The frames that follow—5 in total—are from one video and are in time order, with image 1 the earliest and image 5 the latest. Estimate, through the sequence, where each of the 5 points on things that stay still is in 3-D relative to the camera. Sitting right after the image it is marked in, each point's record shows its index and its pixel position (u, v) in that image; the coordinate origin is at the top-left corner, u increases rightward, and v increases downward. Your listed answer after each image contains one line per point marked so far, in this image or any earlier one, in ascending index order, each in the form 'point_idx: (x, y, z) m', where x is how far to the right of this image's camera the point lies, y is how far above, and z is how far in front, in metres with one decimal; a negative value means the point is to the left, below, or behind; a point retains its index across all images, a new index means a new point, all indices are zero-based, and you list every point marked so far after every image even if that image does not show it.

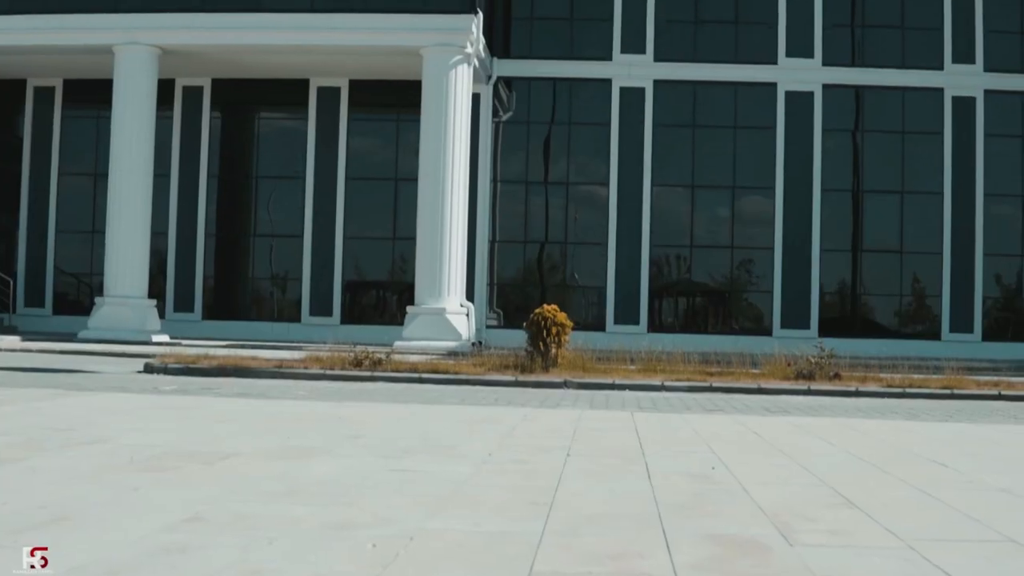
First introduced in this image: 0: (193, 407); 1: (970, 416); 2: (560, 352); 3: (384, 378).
0: (-3.8, -1.4, +13.8) m
1: (+5.4, -1.5, +13.5) m
2: (+0.8, -1.0, +18.3) m
3: (-2.0, -1.4, +17.7) m
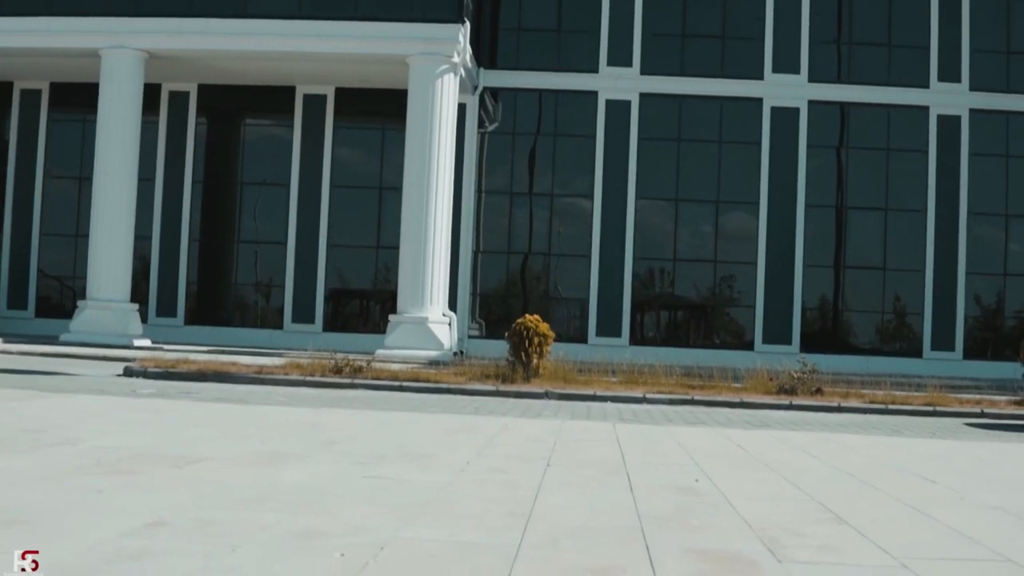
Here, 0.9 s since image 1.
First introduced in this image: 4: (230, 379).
0: (-4.0, -1.5, +13.7) m
1: (+5.2, -1.7, +13.5) m
2: (+0.5, -1.2, +18.2) m
3: (-2.2, -1.5, +17.6) m
4: (-4.5, -1.4, +18.3) m
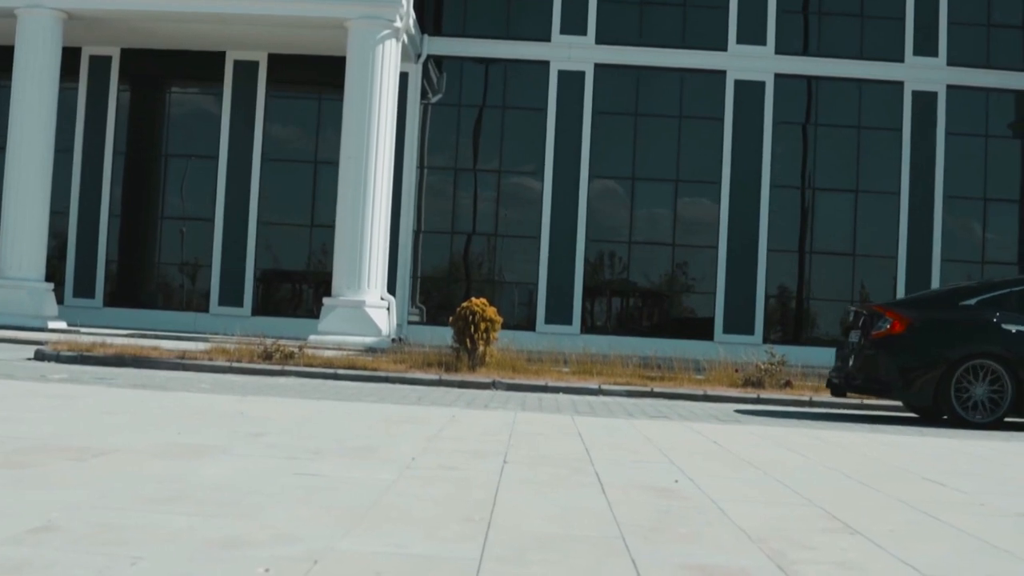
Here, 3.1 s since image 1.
0: (-4.6, -1.2, +12.1) m
1: (+4.6, -1.5, +12.4) m
2: (-0.3, -0.9, +16.9) m
3: (-3.0, -1.2, +16.2) m
4: (-5.3, -1.1, +16.7) m
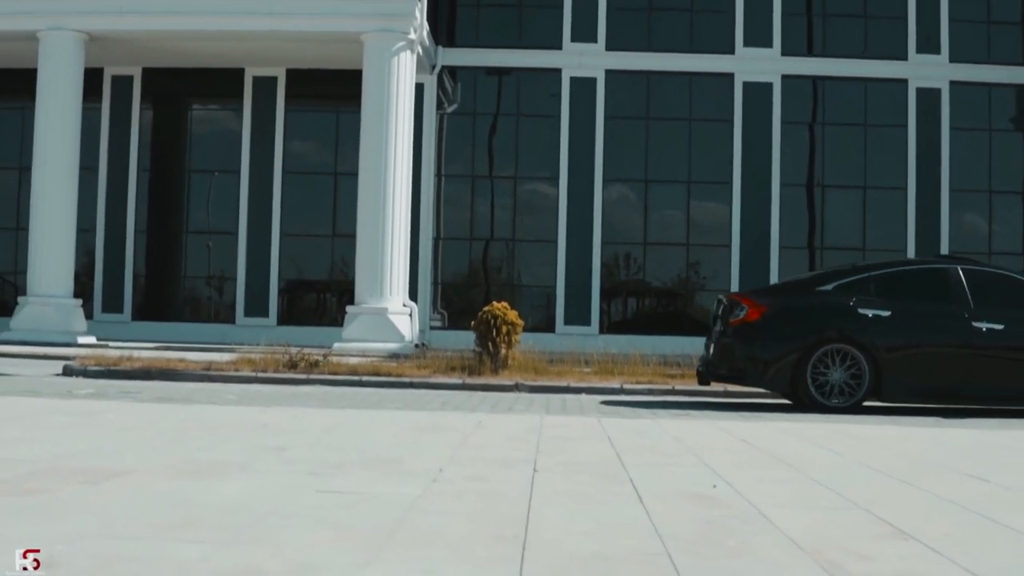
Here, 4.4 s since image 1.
0: (-4.4, -1.4, +12.6) m
1: (+4.8, -1.5, +12.8) m
2: (0.0, -1.0, +17.4) m
3: (-2.7, -1.3, +16.6) m
4: (-5.0, -1.3, +17.2) m
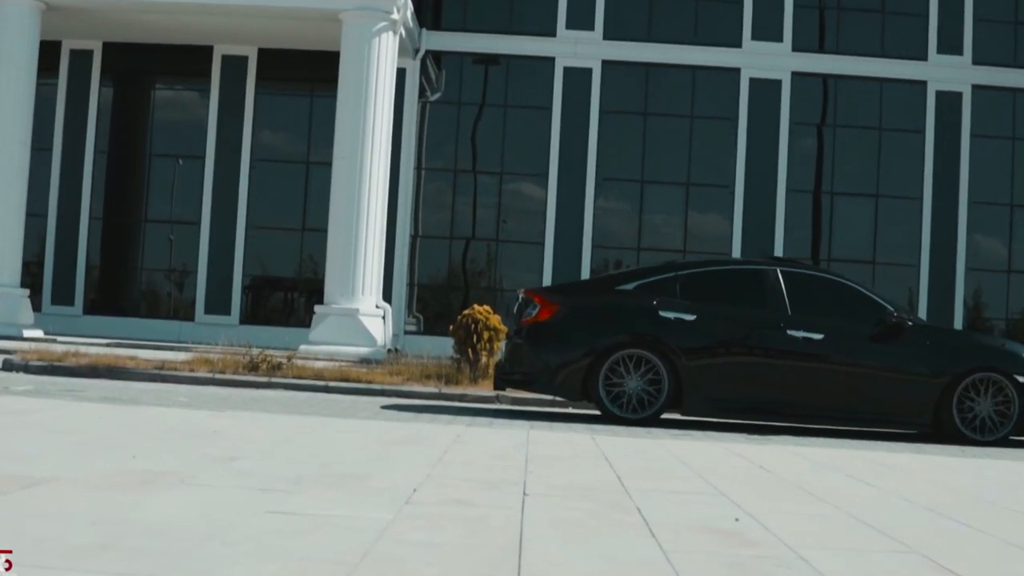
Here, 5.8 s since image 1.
0: (-4.5, -1.2, +11.1) m
1: (+4.7, -1.6, +11.6) m
2: (-0.3, -1.0, +16.0) m
3: (-3.0, -1.3, +15.2) m
4: (-5.2, -1.2, +15.7) m
